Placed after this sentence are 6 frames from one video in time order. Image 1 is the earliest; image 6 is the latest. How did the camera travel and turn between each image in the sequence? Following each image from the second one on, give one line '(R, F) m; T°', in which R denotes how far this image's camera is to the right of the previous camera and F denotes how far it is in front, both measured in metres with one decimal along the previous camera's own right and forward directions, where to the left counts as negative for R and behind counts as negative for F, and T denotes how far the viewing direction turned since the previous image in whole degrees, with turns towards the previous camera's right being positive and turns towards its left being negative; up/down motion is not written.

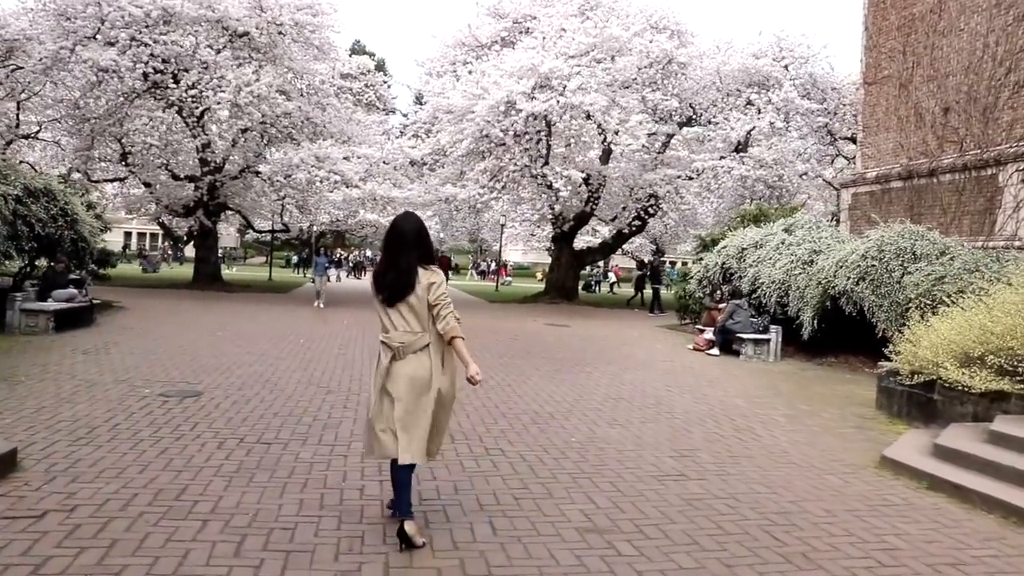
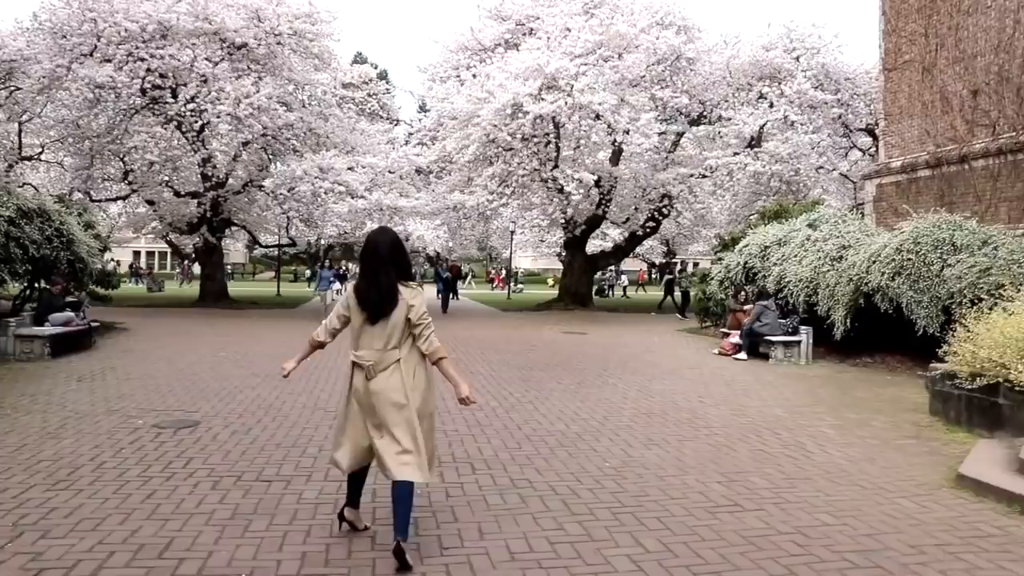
(-0.1, +0.7) m; -1°
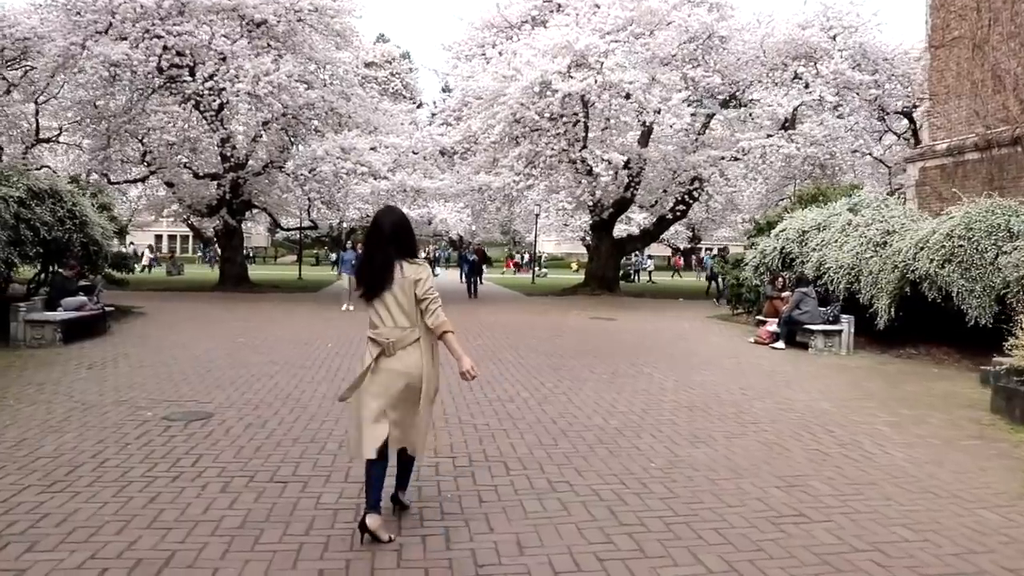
(-0.1, +0.5) m; -1°
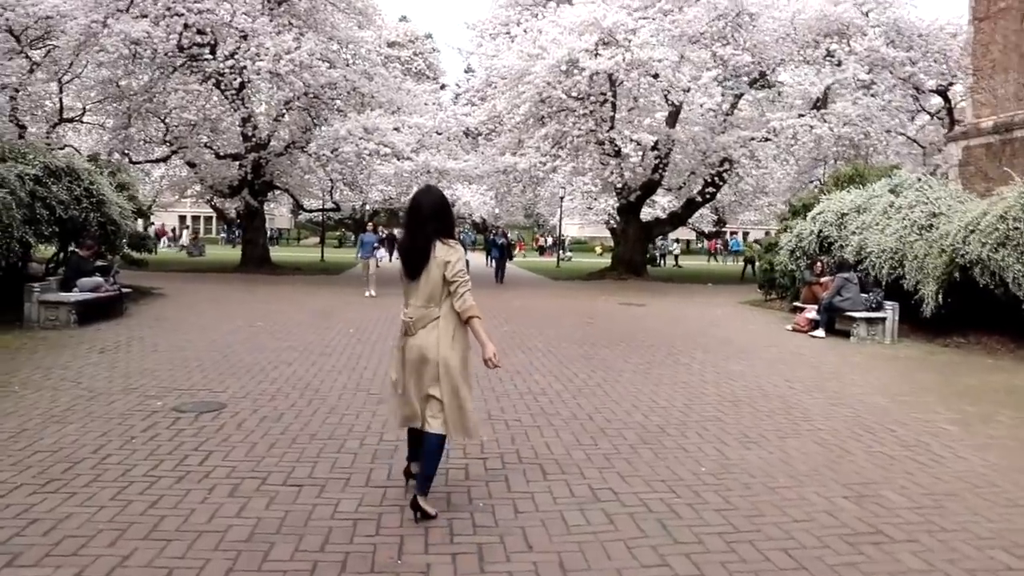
(-0.1, +0.5) m; -1°
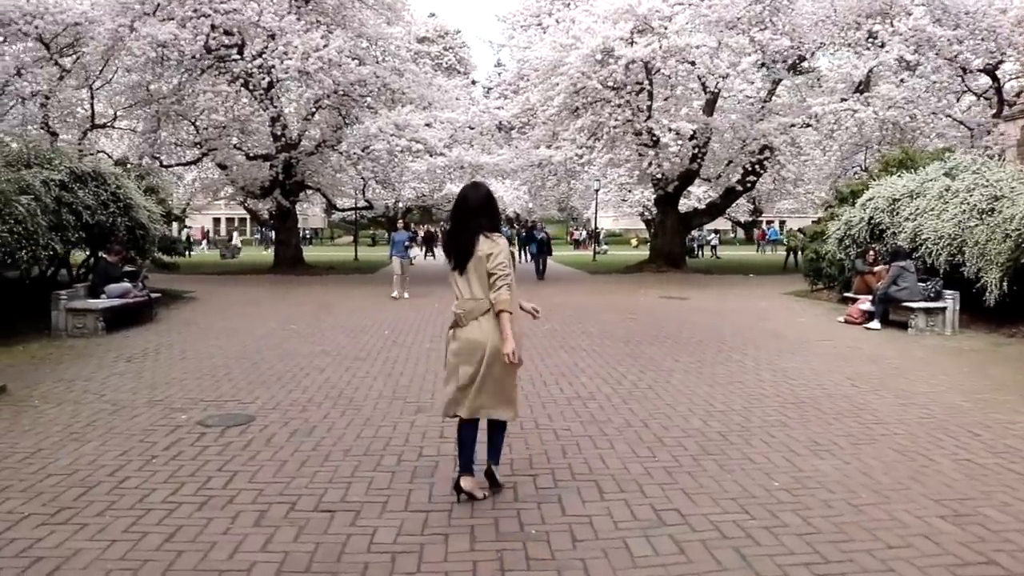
(-0.1, +0.5) m; -2°
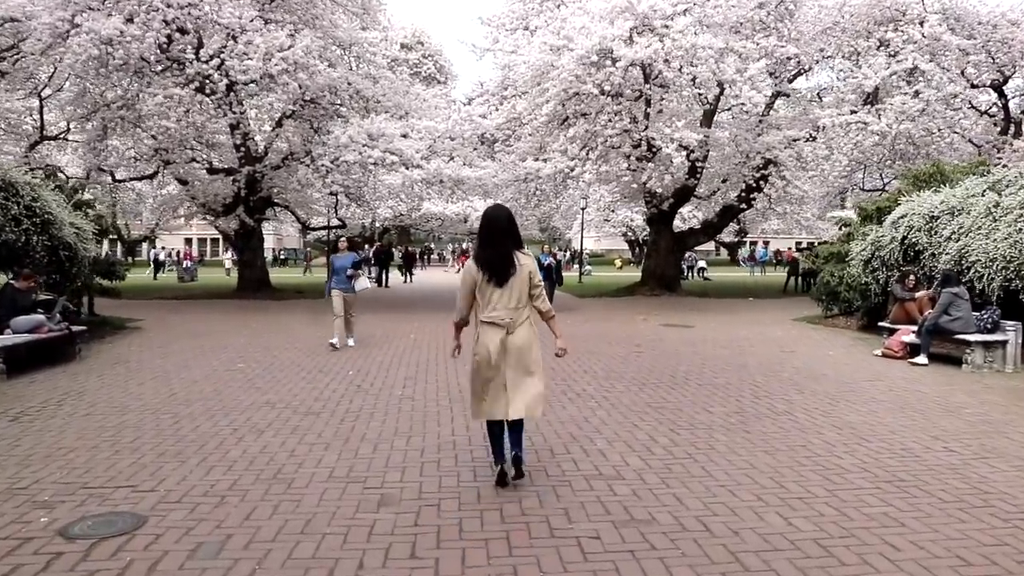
(-0.1, +1.9) m; +1°
